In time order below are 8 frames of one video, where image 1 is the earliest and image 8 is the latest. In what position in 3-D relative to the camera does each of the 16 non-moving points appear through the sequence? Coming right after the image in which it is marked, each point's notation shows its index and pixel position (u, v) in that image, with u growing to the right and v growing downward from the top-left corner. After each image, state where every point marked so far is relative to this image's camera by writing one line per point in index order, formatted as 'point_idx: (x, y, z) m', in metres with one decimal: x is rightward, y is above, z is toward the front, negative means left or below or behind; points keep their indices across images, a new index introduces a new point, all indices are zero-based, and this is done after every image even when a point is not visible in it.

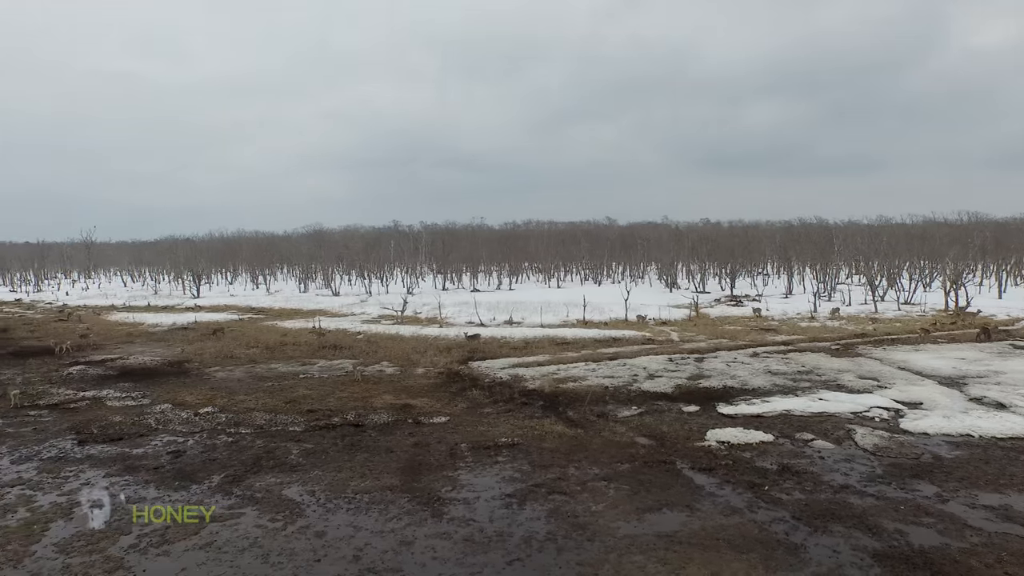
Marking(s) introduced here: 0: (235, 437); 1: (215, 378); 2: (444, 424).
0: (-3.5, -2.0, +8.9) m
1: (-5.4, -1.6, +12.7) m
2: (-0.8, -1.9, +9.2) m
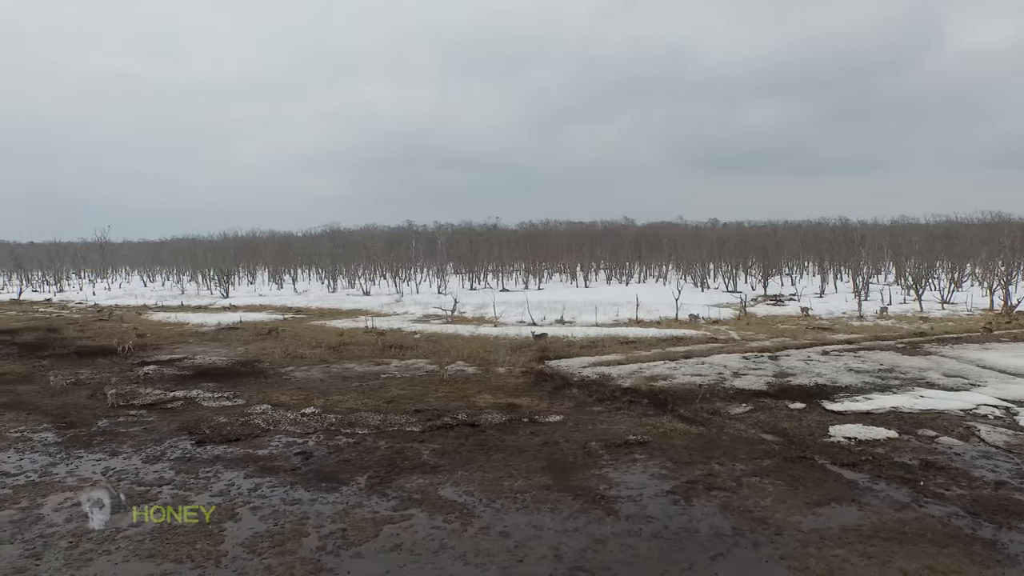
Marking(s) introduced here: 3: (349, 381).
0: (-1.9, -1.9, +8.8) m
1: (-3.9, -1.6, +12.6) m
2: (+0.7, -1.9, +9.2) m
3: (-2.8, -1.6, +12.1) m
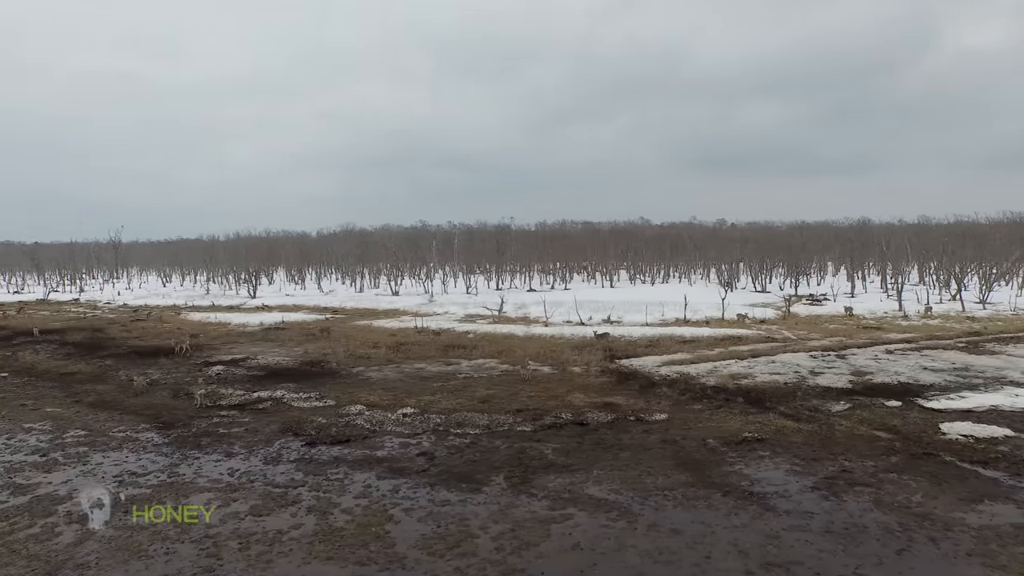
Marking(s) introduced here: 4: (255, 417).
0: (-0.5, -1.9, +8.8) m
1: (-2.5, -1.6, +12.5) m
2: (+2.1, -1.9, +9.2) m
3: (-1.4, -1.6, +12.0) m
4: (-3.7, -1.8, +9.9) m
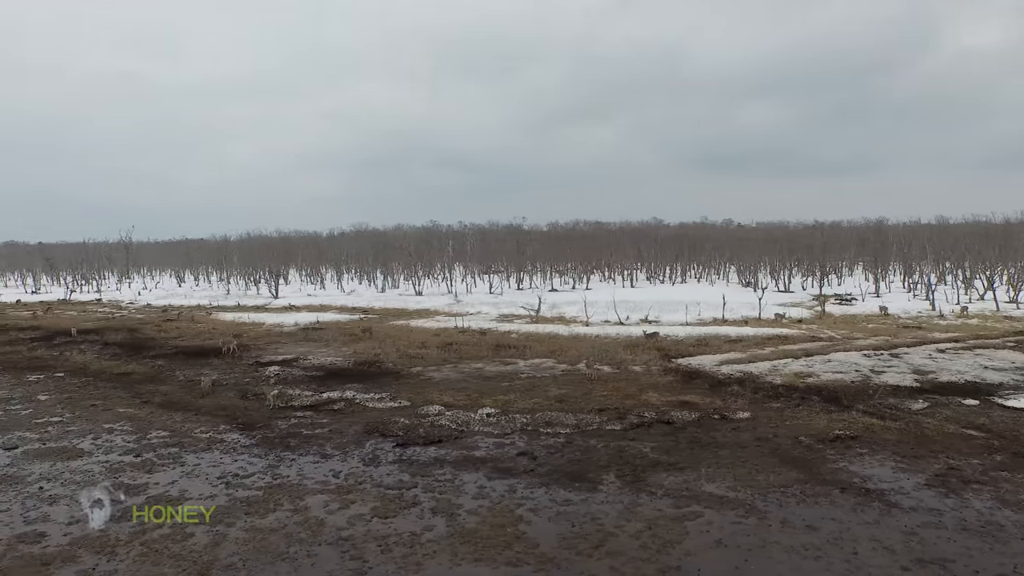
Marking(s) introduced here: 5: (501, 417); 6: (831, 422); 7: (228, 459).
0: (+0.7, -1.9, +8.8) m
1: (-1.4, -1.6, +12.5) m
2: (+3.3, -1.8, +9.2) m
3: (-0.3, -1.6, +12.0) m
4: (-2.6, -1.8, +9.9) m
5: (-0.1, -1.8, +9.6) m
6: (+4.3, -1.8, +9.3) m
7: (-3.3, -2.0, +8.1) m
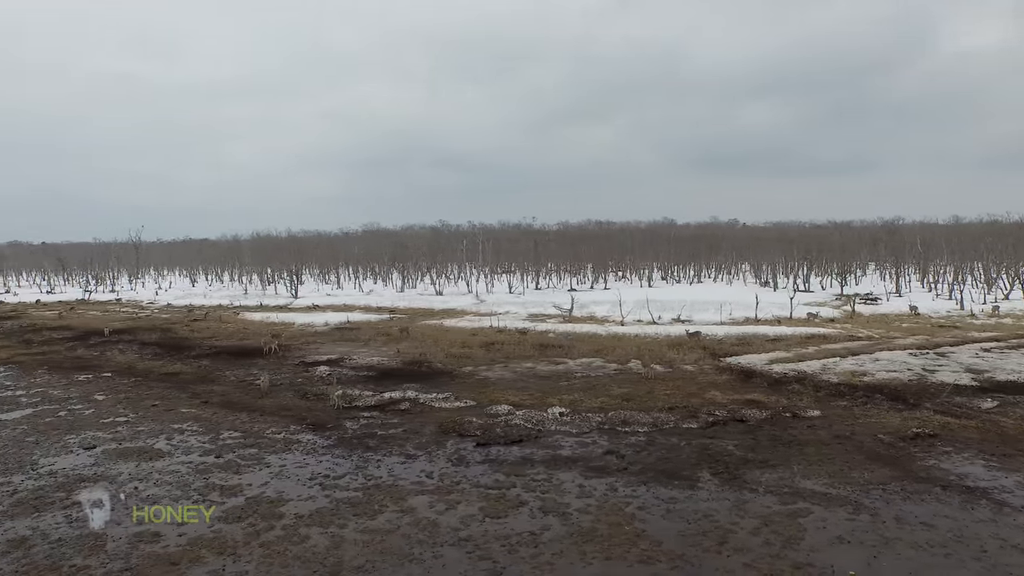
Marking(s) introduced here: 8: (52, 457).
0: (+1.7, -1.9, +8.7) m
1: (-0.4, -1.6, +12.4) m
2: (+4.3, -1.8, +9.2) m
3: (+0.7, -1.6, +11.9) m
4: (-1.6, -1.8, +9.8) m
5: (+0.9, -1.8, +9.5) m
6: (+5.3, -1.8, +9.3) m
7: (-2.3, -2.0, +8.0) m
8: (-5.4, -2.0, +8.1) m
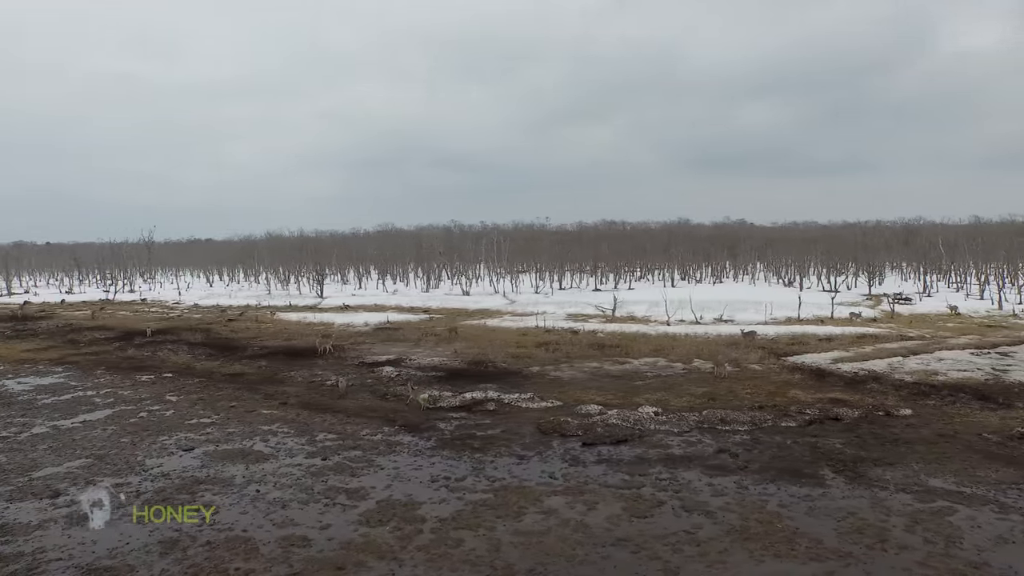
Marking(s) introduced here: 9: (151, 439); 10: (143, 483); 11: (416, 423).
0: (+3.0, -1.9, +8.6) m
1: (+0.8, -1.6, +12.3) m
2: (+5.6, -1.8, +9.1) m
3: (+1.9, -1.6, +11.8) m
4: (-0.3, -1.8, +9.7) m
5: (+2.2, -1.8, +9.4) m
6: (+6.6, -1.8, +9.3) m
7: (-1.0, -2.0, +7.9) m
8: (-4.1, -2.0, +7.9) m
9: (-4.6, -1.9, +8.8) m
10: (-3.8, -2.0, +7.1) m
11: (-1.3, -1.8, +9.4) m
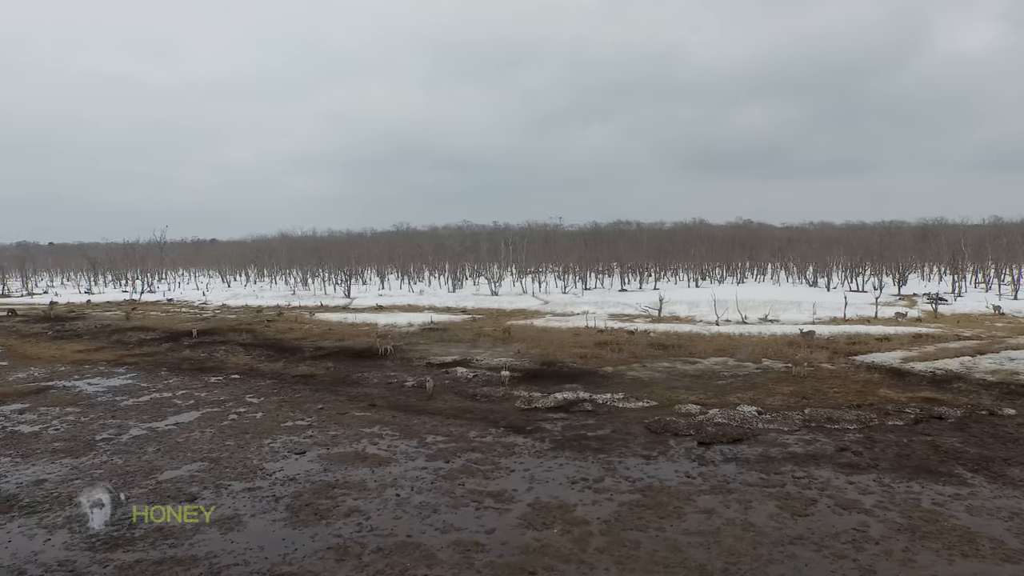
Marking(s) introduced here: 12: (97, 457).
0: (+4.4, -1.9, +8.5) m
1: (+2.2, -1.6, +12.2) m
2: (+7.0, -1.8, +9.0) m
3: (+3.3, -1.6, +11.7) m
4: (+1.1, -1.8, +9.5) m
5: (+3.6, -1.8, +9.3) m
6: (+8.0, -1.7, +9.2) m
7: (+0.4, -2.0, +7.7) m
8: (-2.7, -1.9, +7.7) m
9: (-3.2, -1.9, +8.5) m
10: (-2.4, -2.0, +6.9) m
11: (+0.1, -1.8, +9.2) m
12: (-4.7, -1.9, +7.8) m
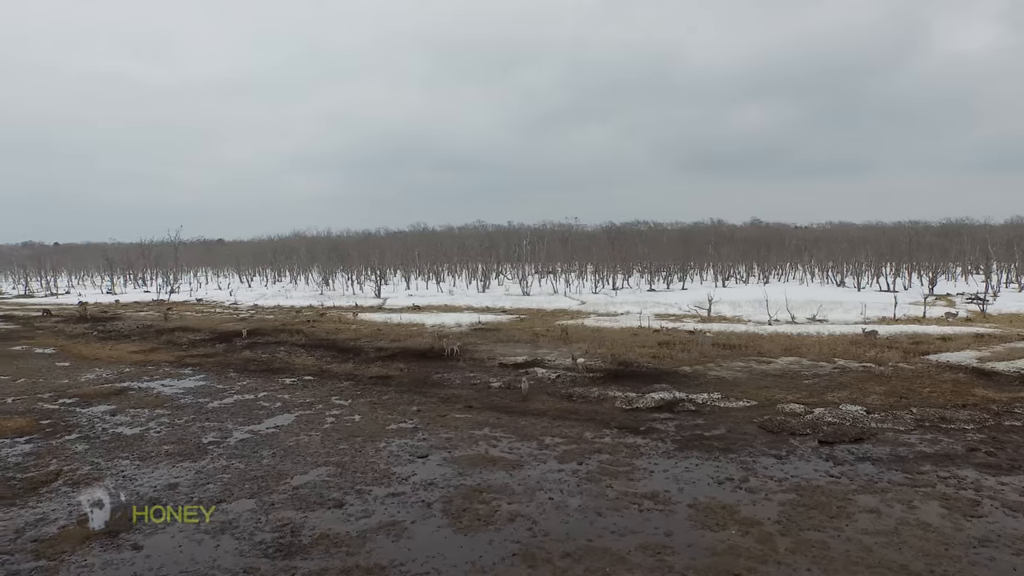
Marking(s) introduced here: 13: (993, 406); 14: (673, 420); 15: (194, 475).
0: (+5.9, -1.8, +8.4) m
1: (+3.6, -1.5, +12.0) m
2: (+8.5, -1.7, +8.9) m
3: (+4.7, -1.5, +11.5) m
4: (+2.6, -1.8, +9.3) m
5: (+5.0, -1.7, +9.1) m
6: (+9.5, -1.7, +9.1) m
7: (+1.9, -1.9, +7.5) m
8: (-1.2, -1.9, +7.4) m
9: (-1.7, -1.9, +8.3) m
10: (-0.9, -2.0, +6.7) m
11: (+1.6, -1.8, +9.0) m
12: (-3.3, -1.9, +7.5) m
13: (+6.9, -1.7, +9.9) m
14: (+2.1, -1.8, +9.1) m
15: (-3.2, -1.9, +7.0) m
